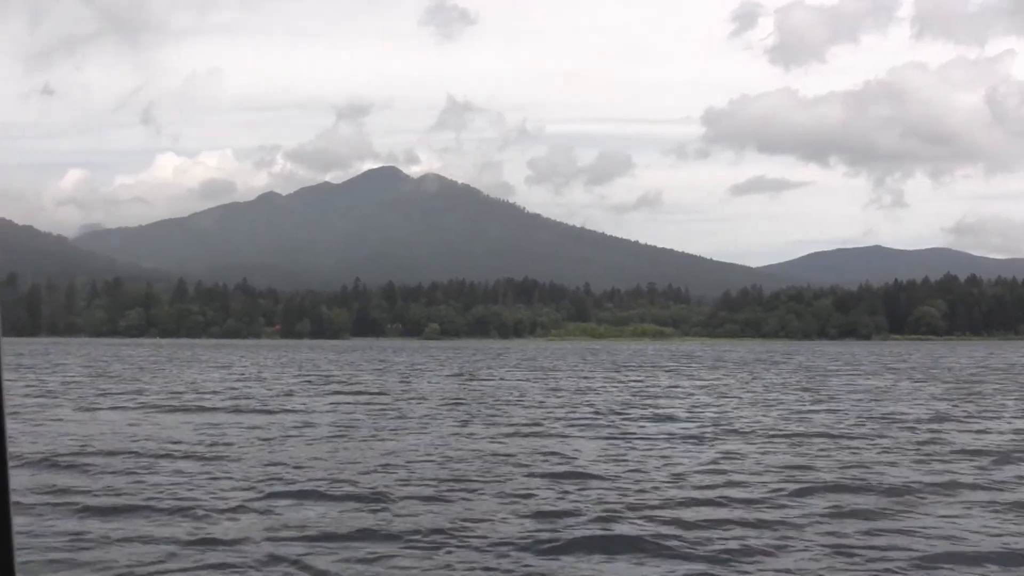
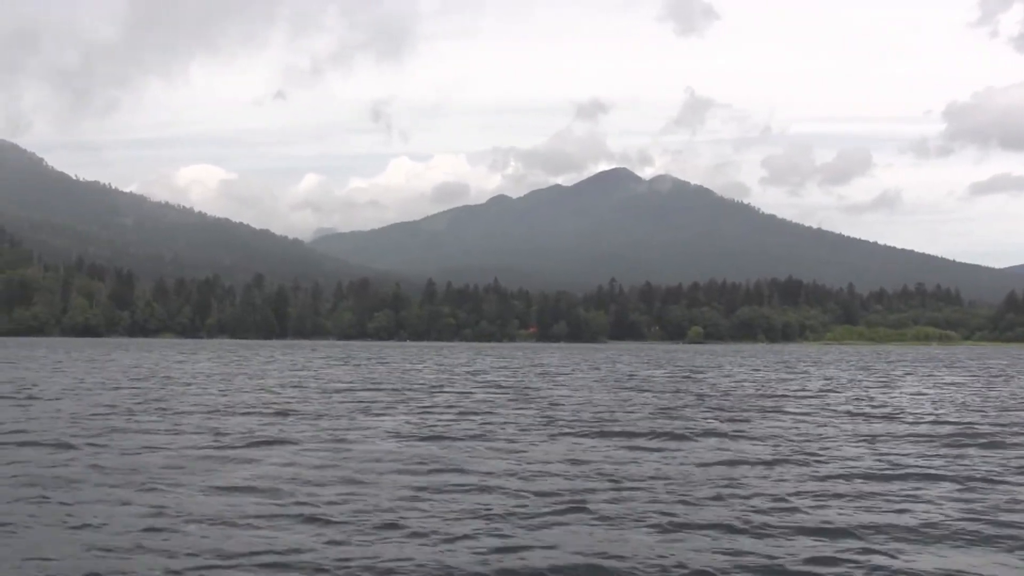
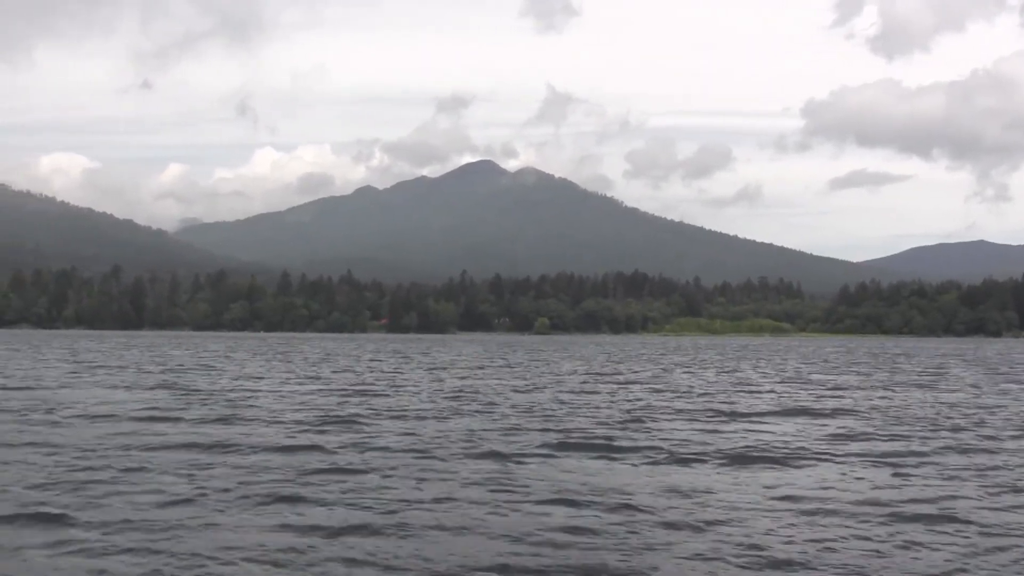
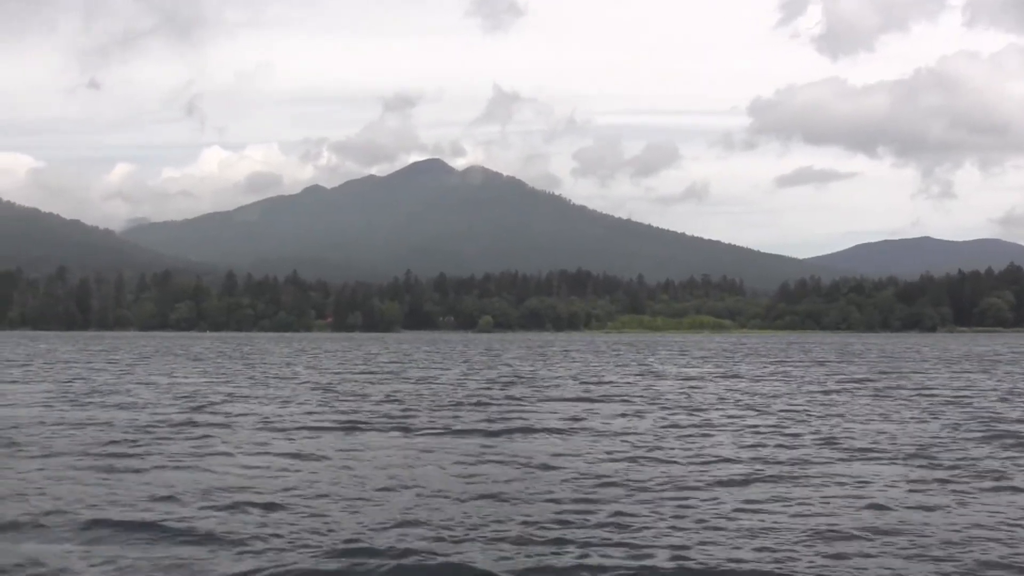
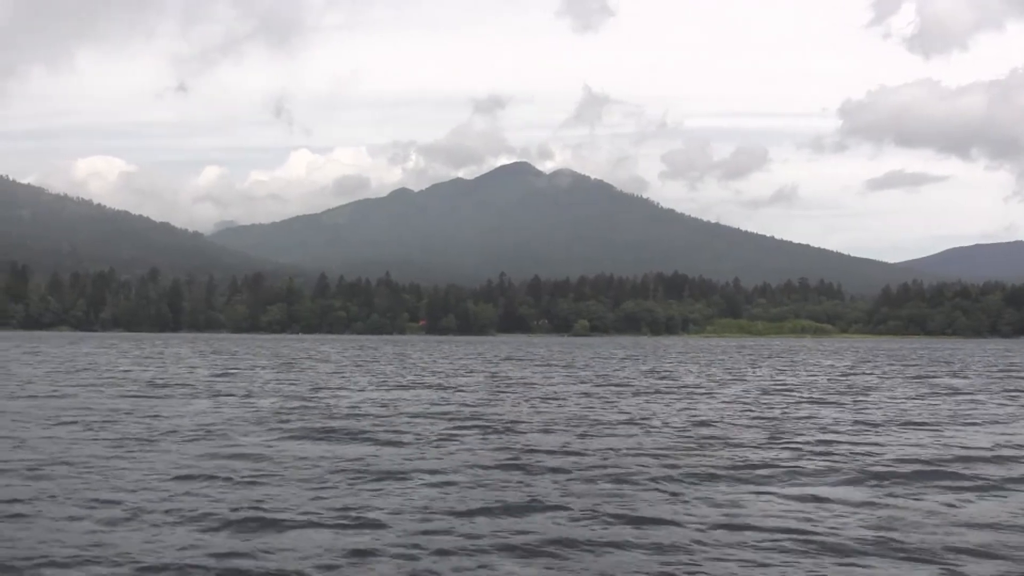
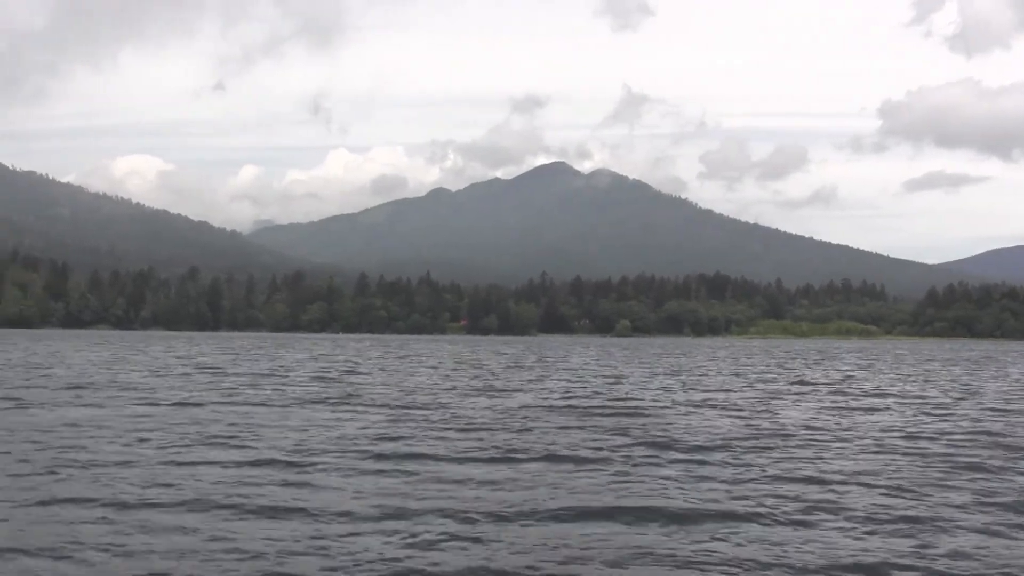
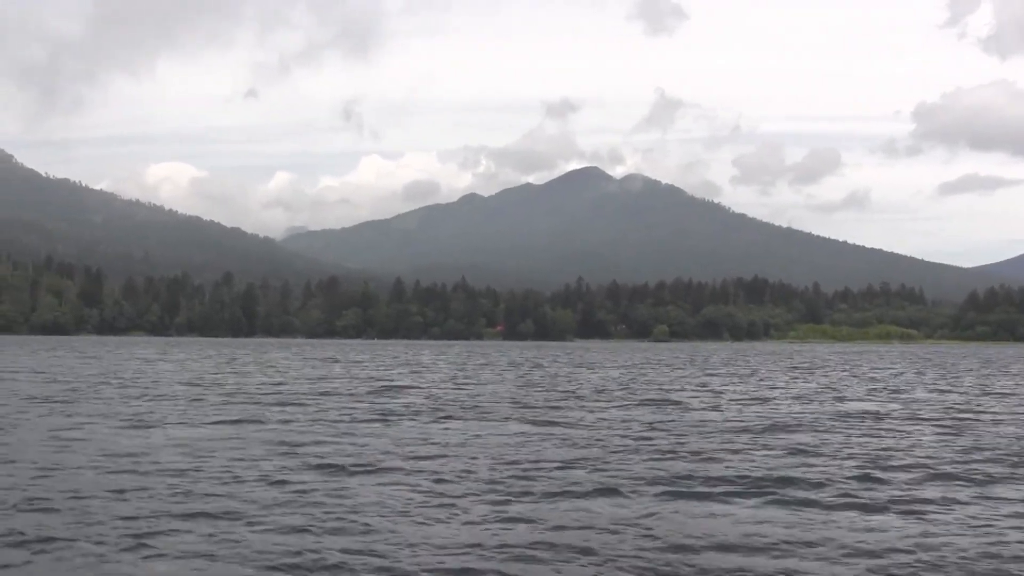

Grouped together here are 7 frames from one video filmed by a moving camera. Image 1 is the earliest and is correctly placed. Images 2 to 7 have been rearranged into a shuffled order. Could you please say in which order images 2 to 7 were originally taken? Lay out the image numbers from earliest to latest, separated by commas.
4, 3, 5, 6, 7, 2
